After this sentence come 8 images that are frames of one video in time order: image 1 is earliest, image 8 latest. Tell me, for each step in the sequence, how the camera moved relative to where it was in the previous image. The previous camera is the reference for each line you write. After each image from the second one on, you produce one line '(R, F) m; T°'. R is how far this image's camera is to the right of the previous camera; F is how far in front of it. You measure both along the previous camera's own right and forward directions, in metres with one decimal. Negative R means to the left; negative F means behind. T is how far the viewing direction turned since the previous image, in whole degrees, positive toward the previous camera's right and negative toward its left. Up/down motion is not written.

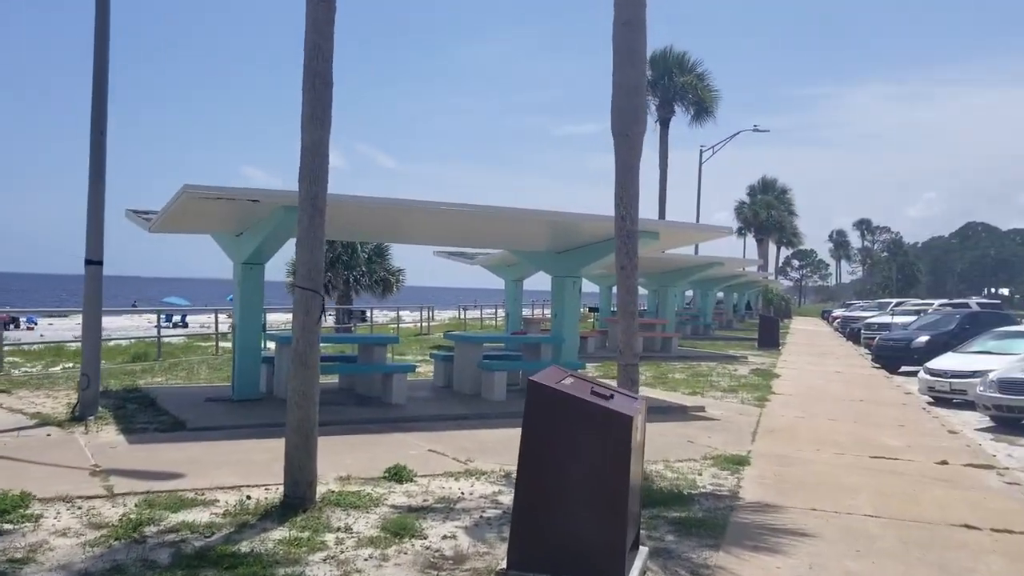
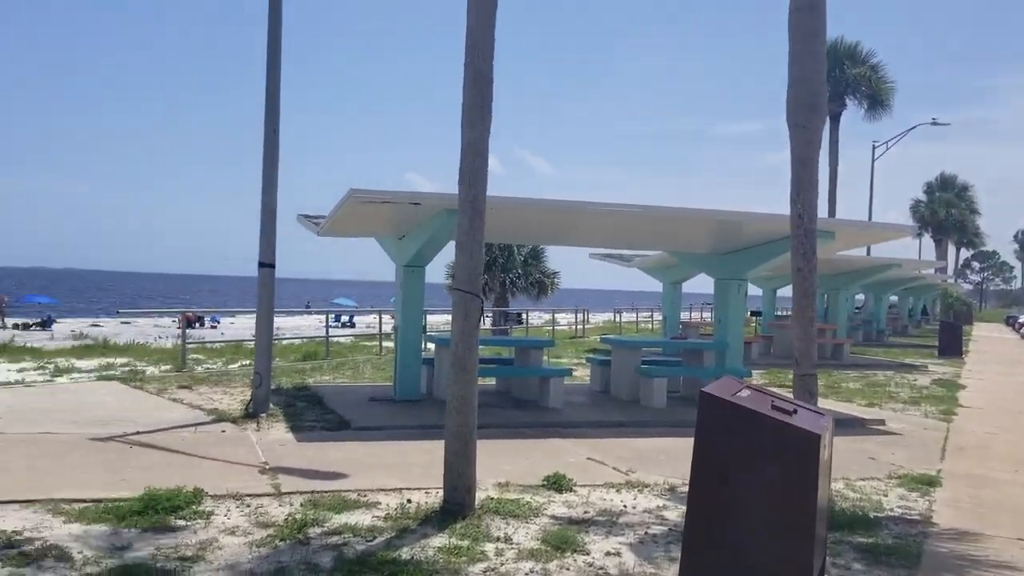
(-0.1, +0.3) m; -10°
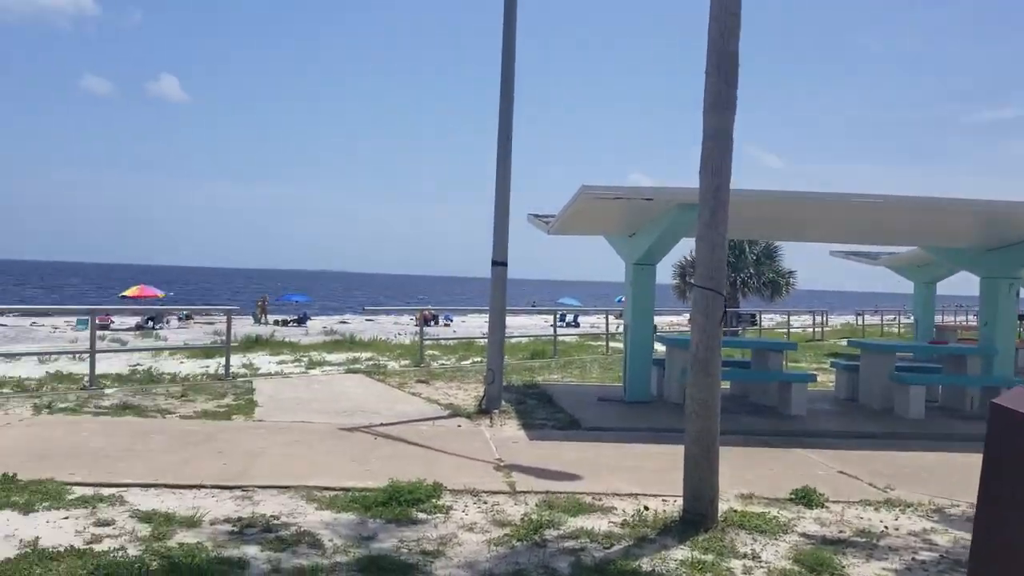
(-0.1, +0.3) m; -14°
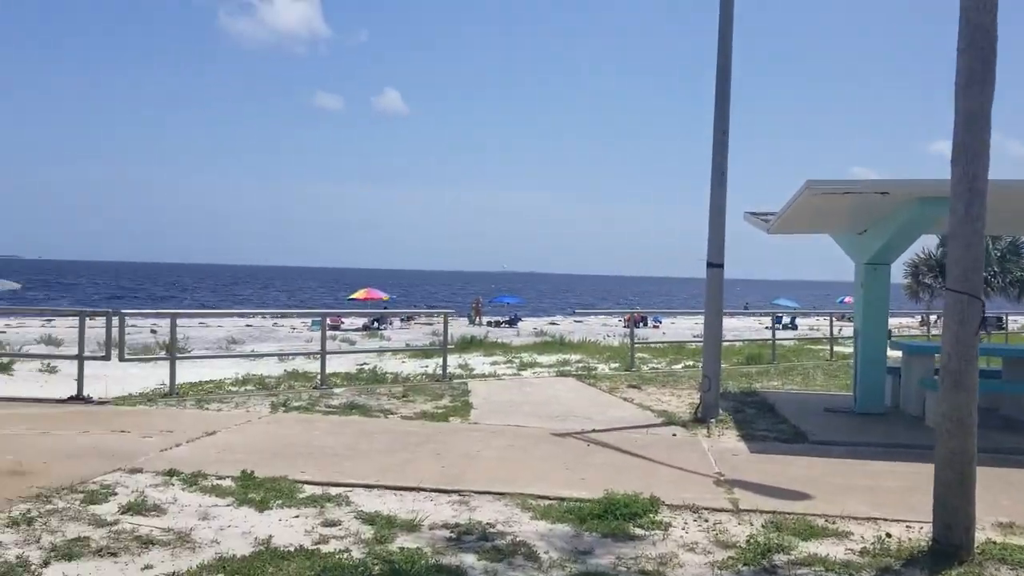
(-0.1, +0.2) m; -13°
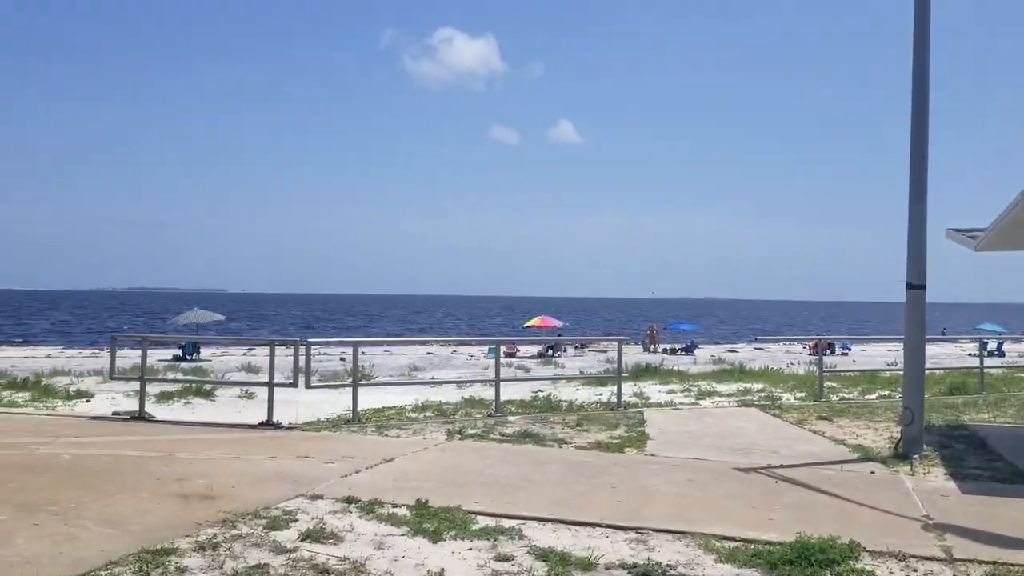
(0.0, +0.2) m; -11°
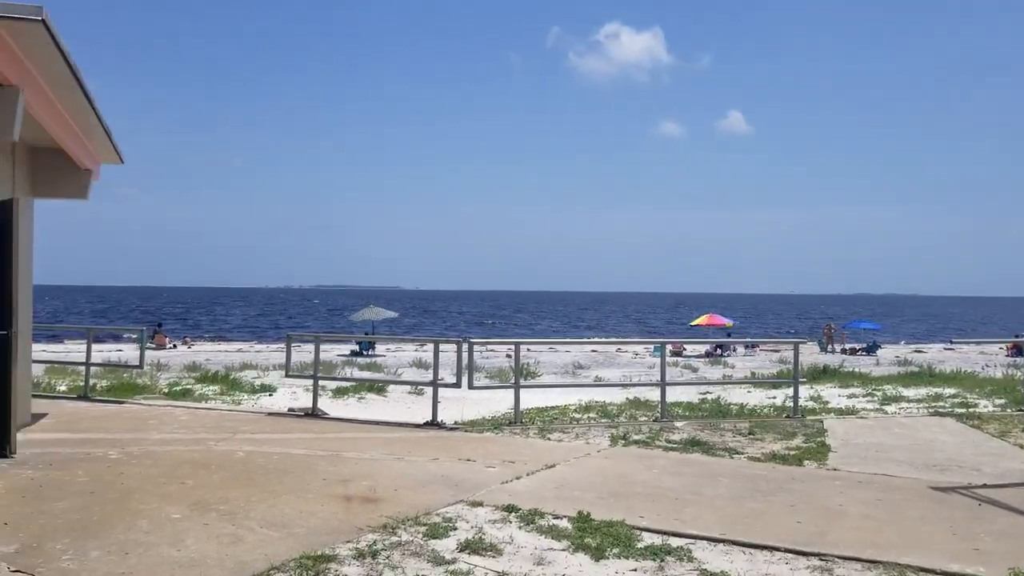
(0.0, +0.3) m; -11°
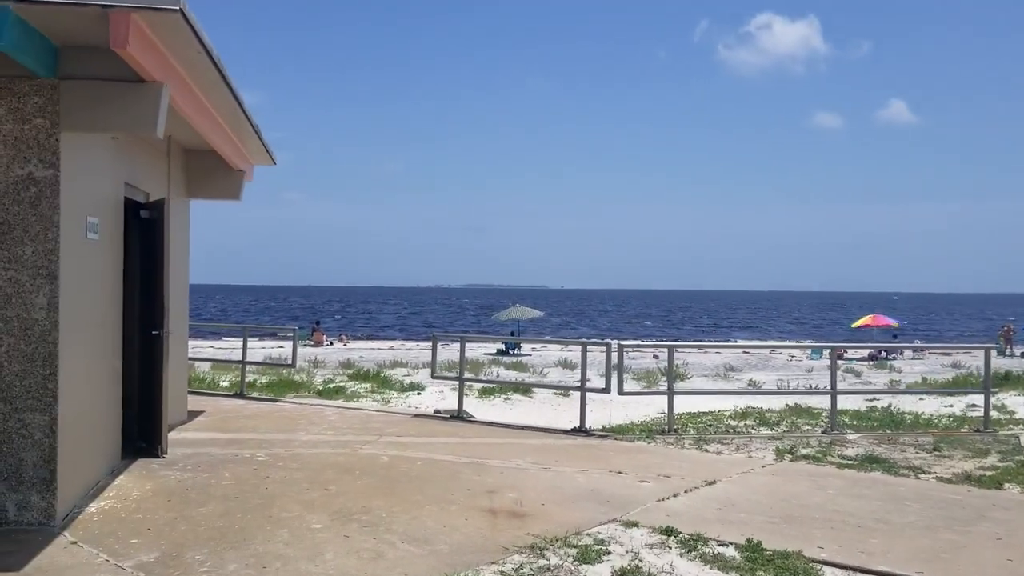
(-0.1, +0.5) m; -9°
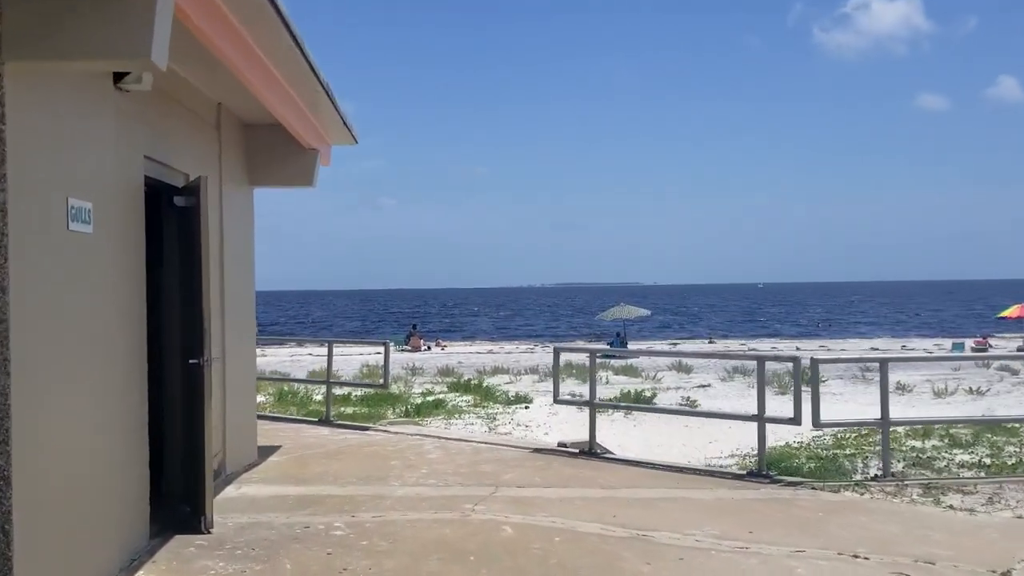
(-0.4, +2.1) m; -6°
